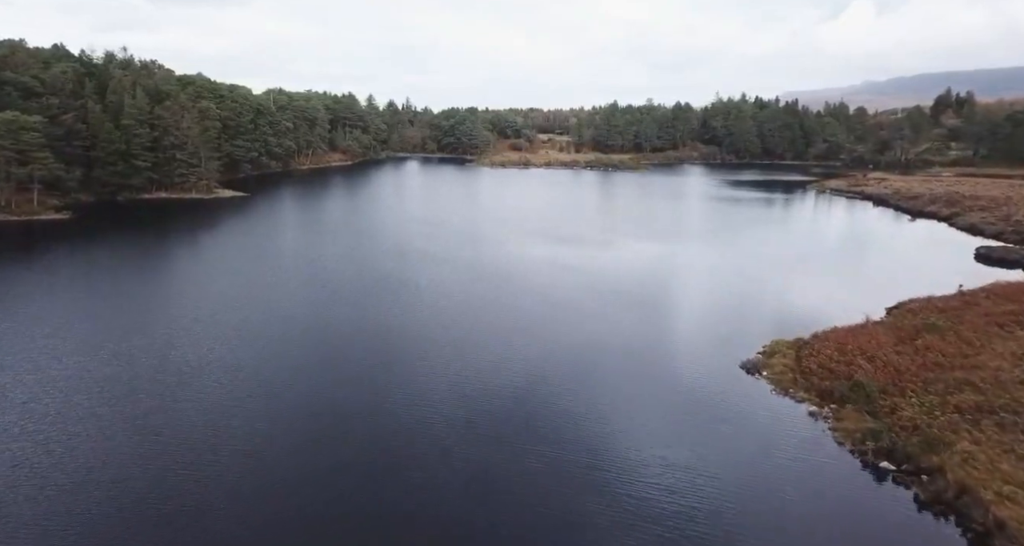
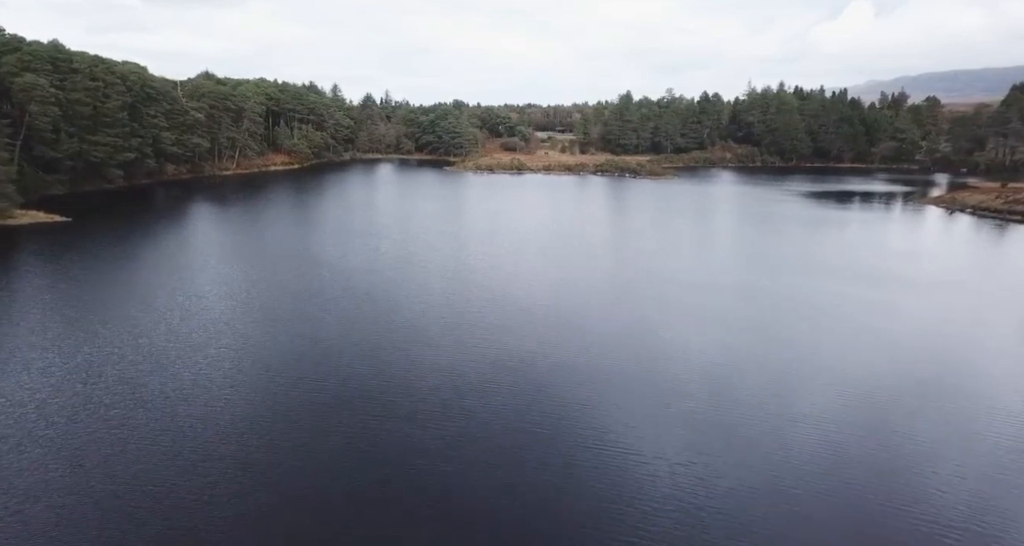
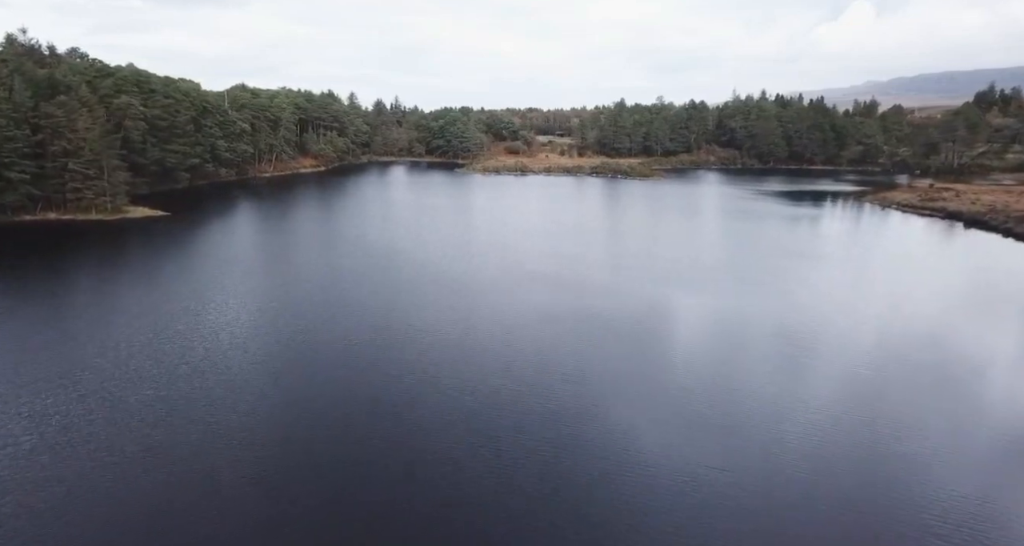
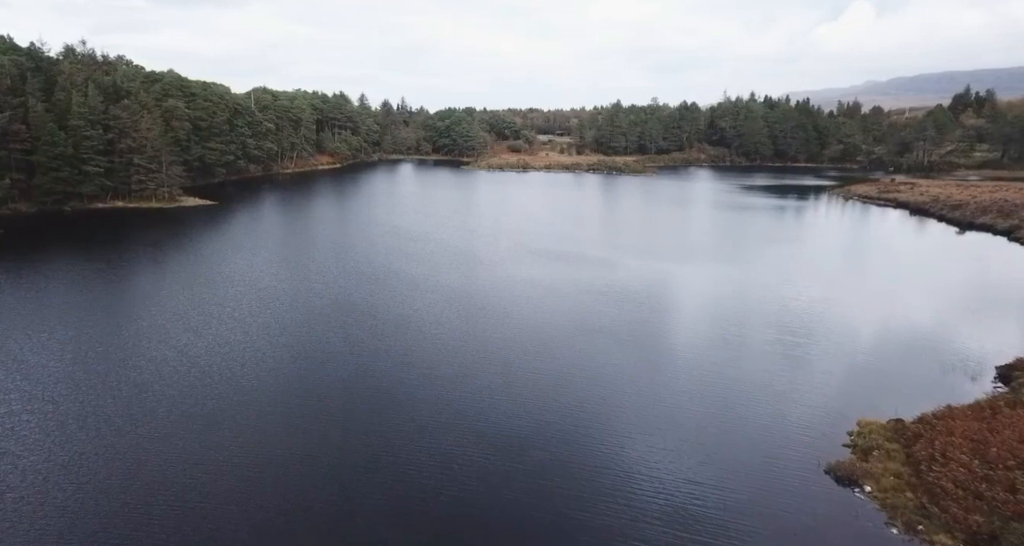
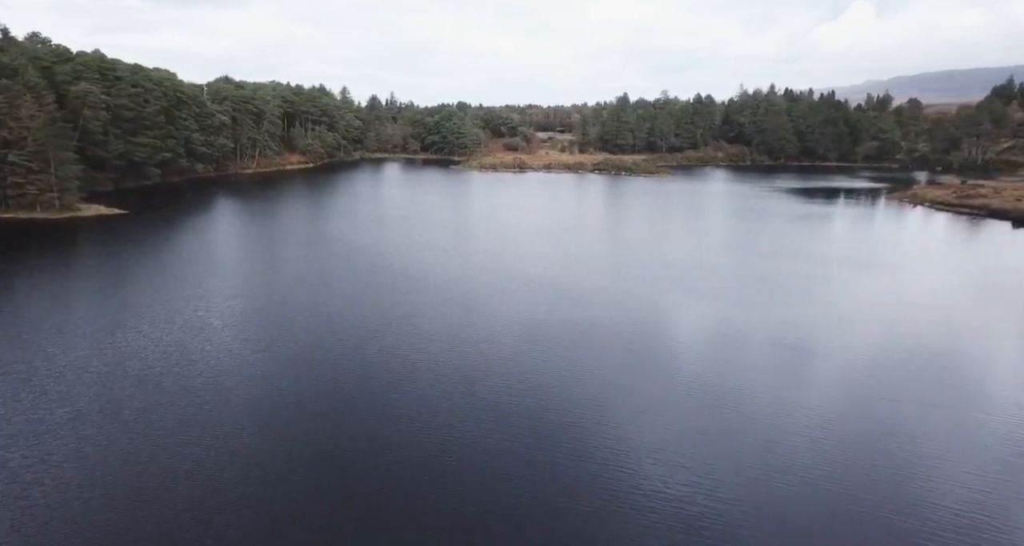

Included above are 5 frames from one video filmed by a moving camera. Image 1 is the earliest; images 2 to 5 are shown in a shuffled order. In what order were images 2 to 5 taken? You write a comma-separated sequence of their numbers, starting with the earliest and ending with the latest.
4, 3, 5, 2
